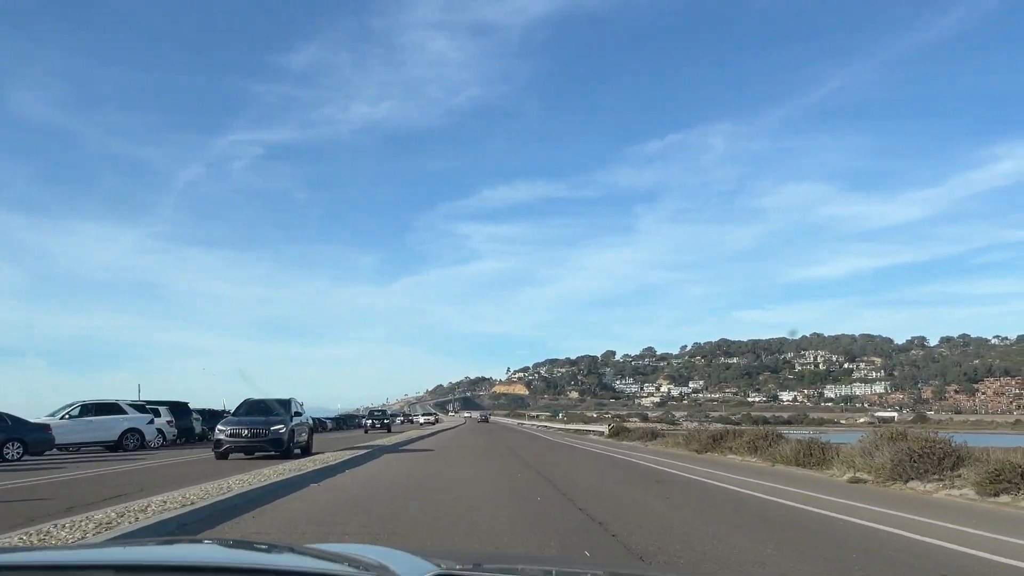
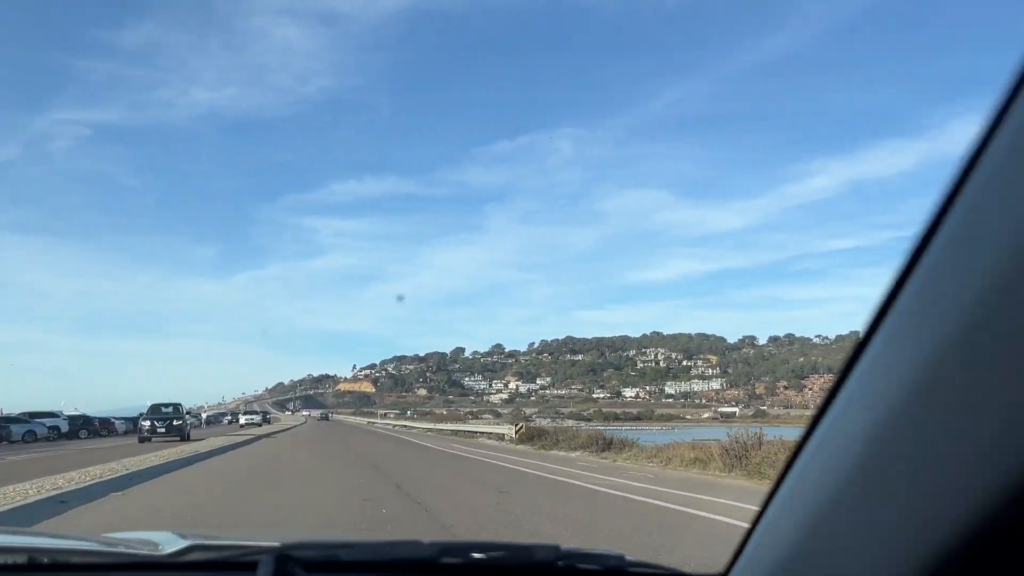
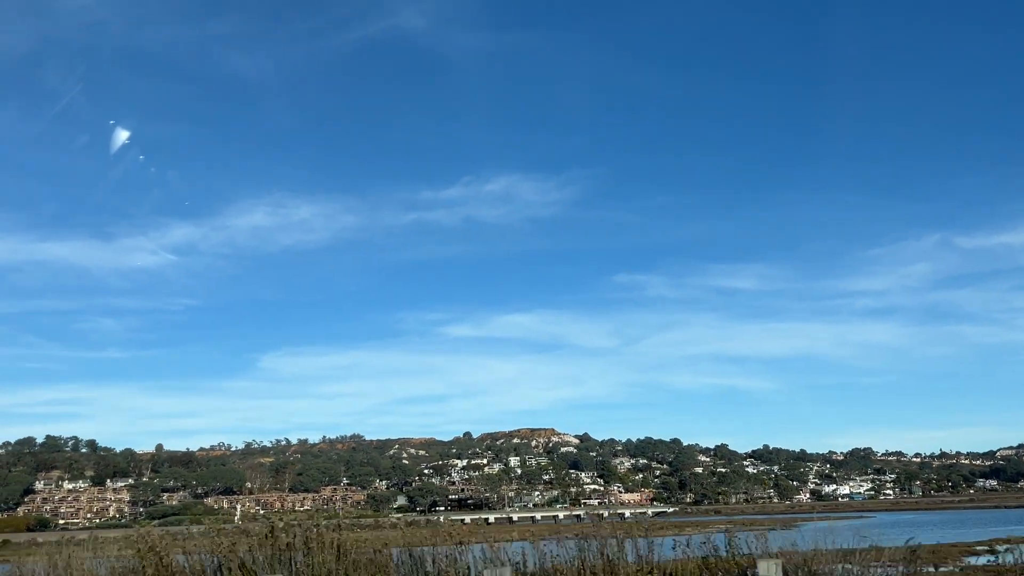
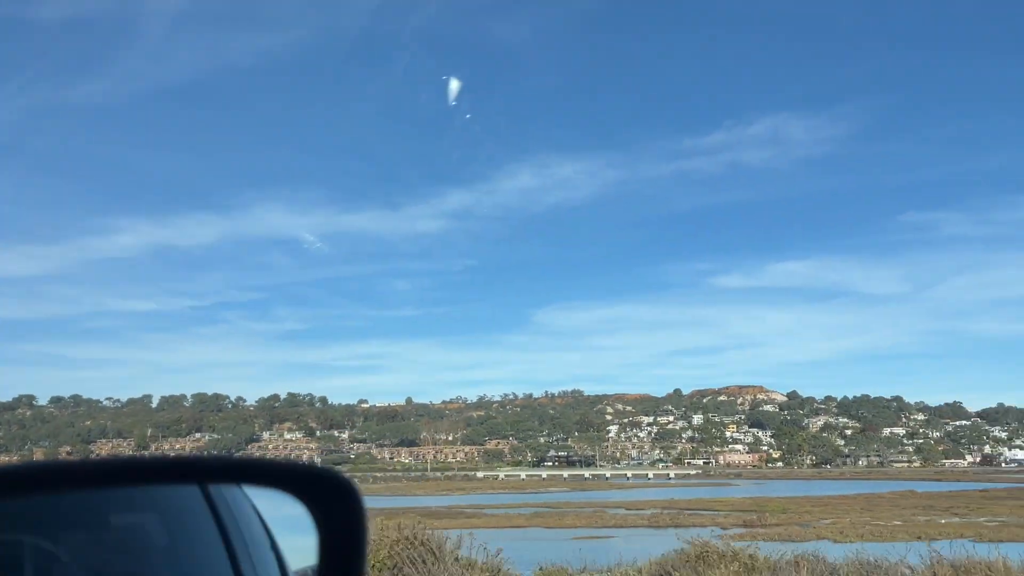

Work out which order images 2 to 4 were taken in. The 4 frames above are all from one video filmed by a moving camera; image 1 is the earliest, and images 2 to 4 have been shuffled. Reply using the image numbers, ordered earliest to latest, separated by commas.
2, 4, 3
